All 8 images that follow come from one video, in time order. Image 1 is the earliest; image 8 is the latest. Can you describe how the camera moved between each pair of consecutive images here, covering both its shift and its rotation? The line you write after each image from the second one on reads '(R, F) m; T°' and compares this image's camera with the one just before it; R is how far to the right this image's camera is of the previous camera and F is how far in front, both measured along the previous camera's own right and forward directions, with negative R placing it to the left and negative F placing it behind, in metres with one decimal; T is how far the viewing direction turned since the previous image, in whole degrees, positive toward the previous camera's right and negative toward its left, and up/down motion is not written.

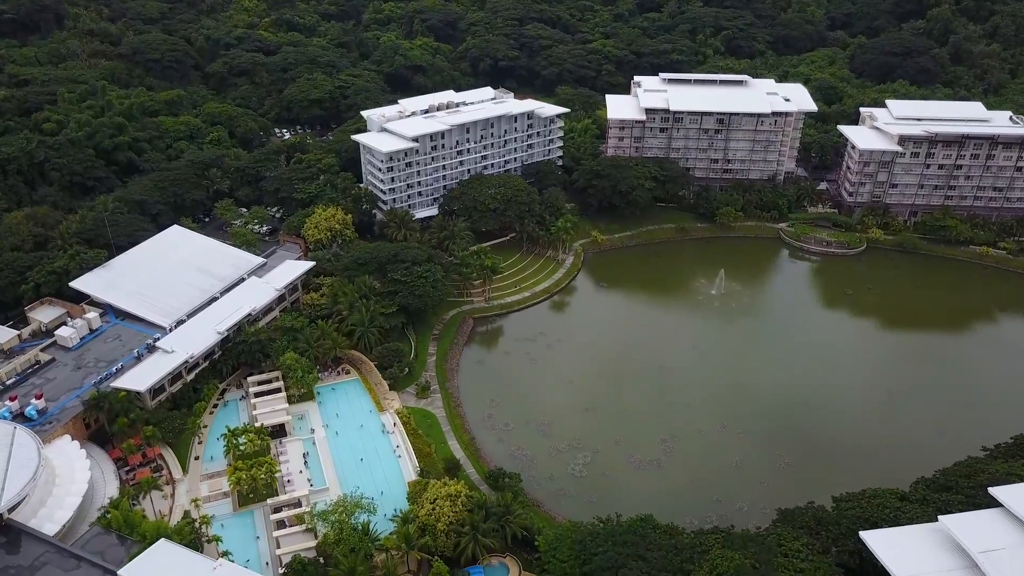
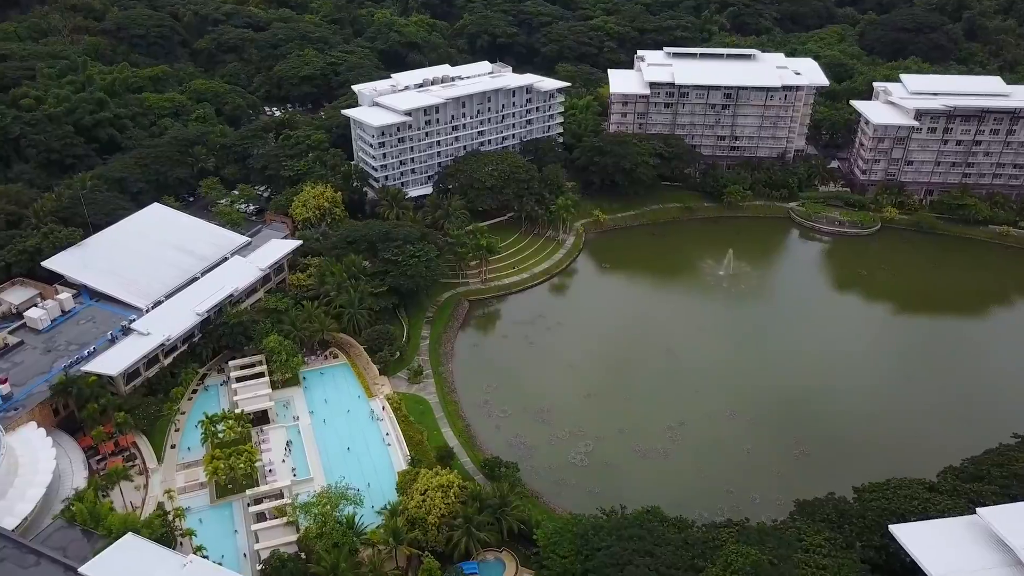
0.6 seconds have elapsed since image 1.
(+0.3, +4.9) m; 0°
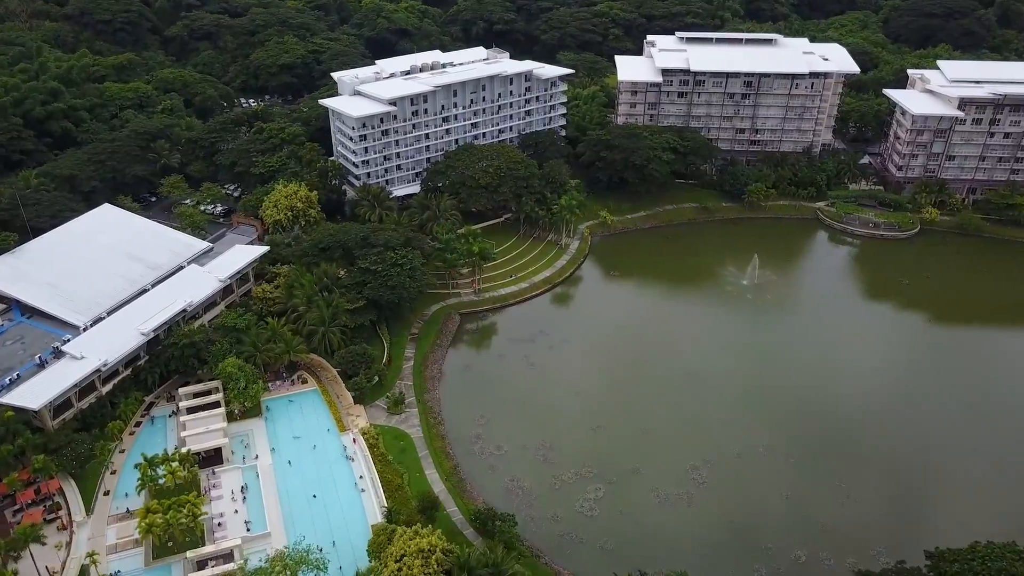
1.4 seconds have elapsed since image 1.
(+0.3, +11.4) m; 0°
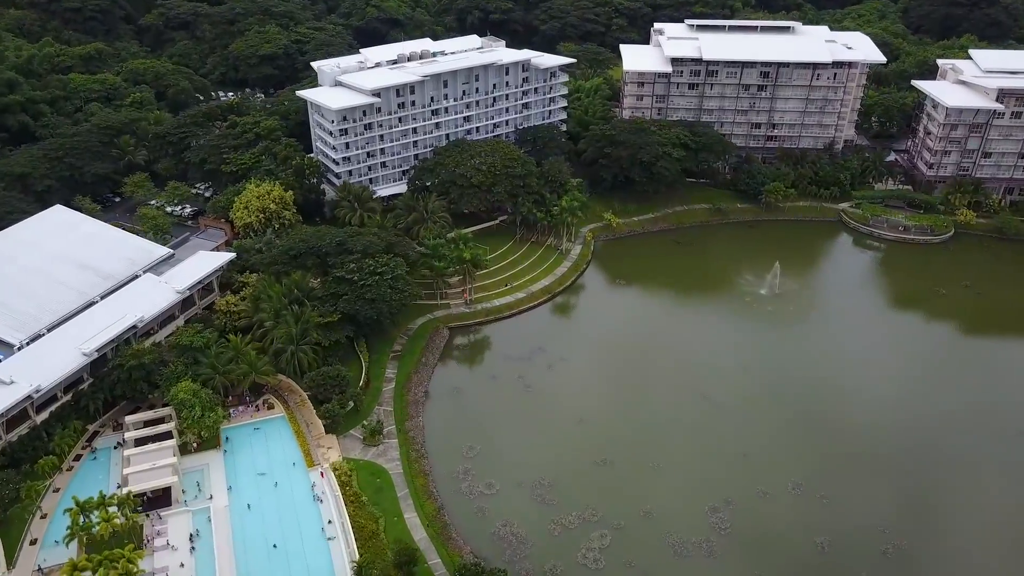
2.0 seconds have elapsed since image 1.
(+0.6, +8.5) m; 0°
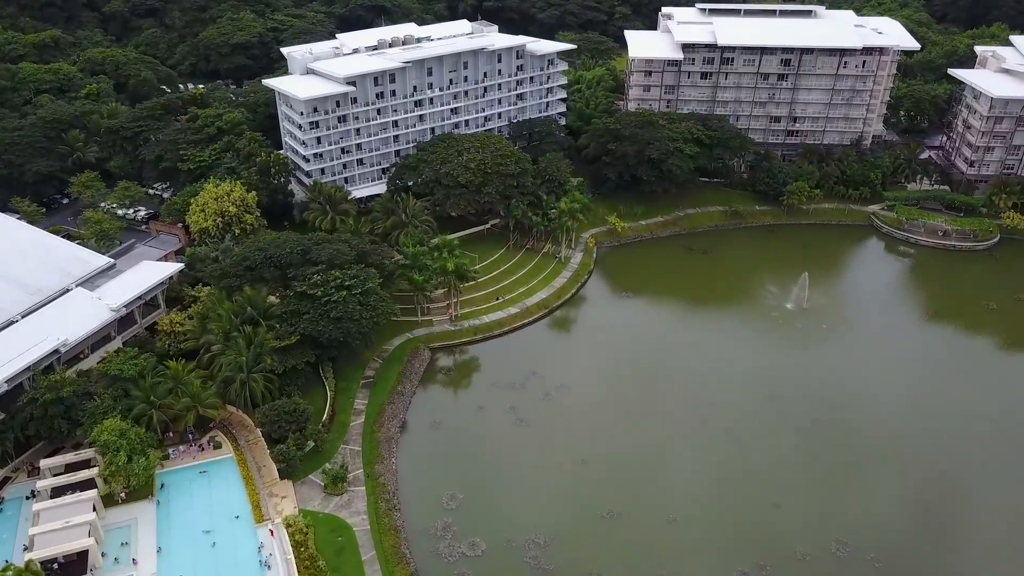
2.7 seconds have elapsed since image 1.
(+0.7, +9.7) m; 0°
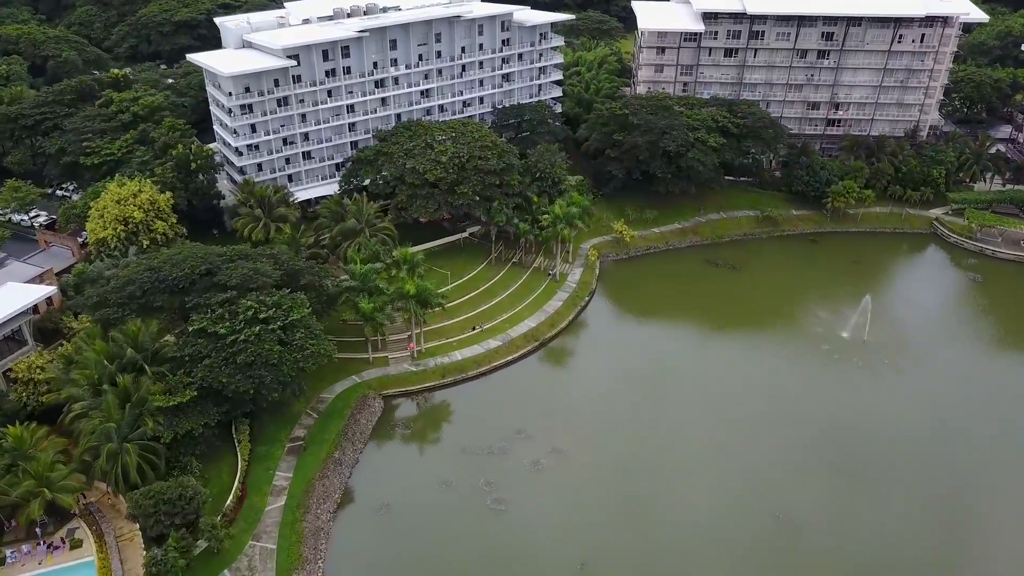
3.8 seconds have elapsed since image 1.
(+1.3, +15.2) m; 0°
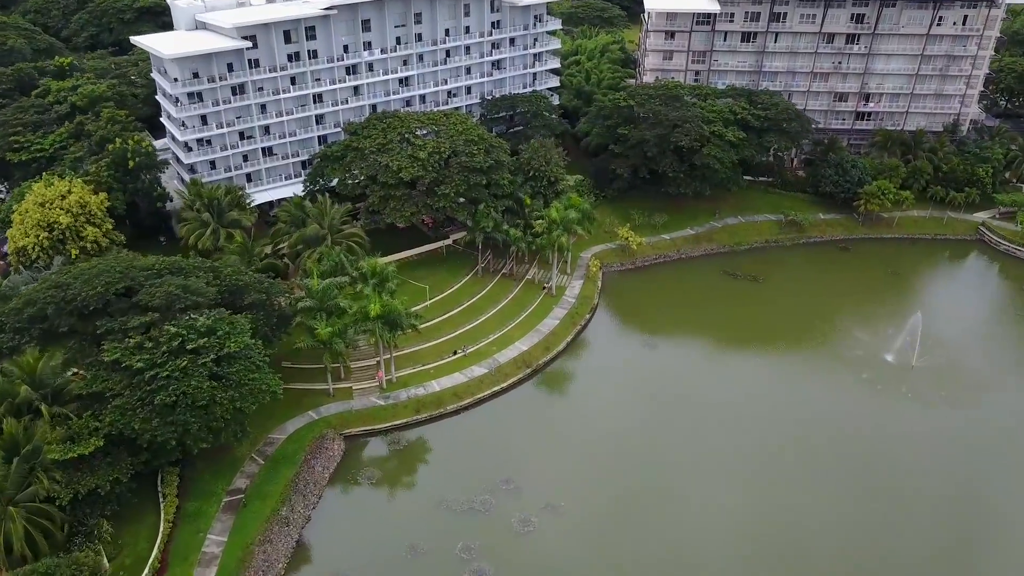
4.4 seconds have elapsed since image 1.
(+0.7, +8.1) m; 0°
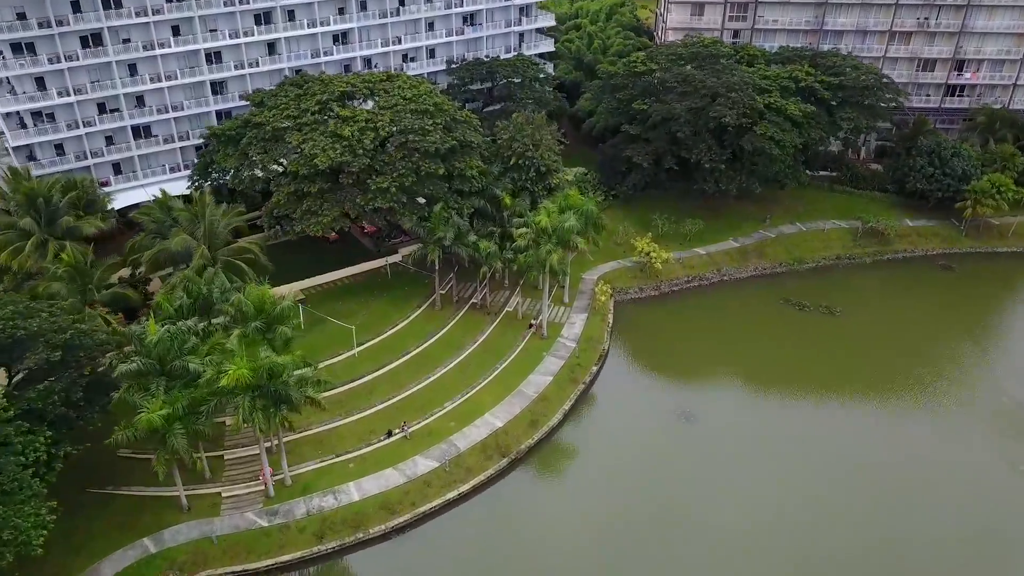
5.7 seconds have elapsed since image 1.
(+1.3, +16.5) m; 0°
